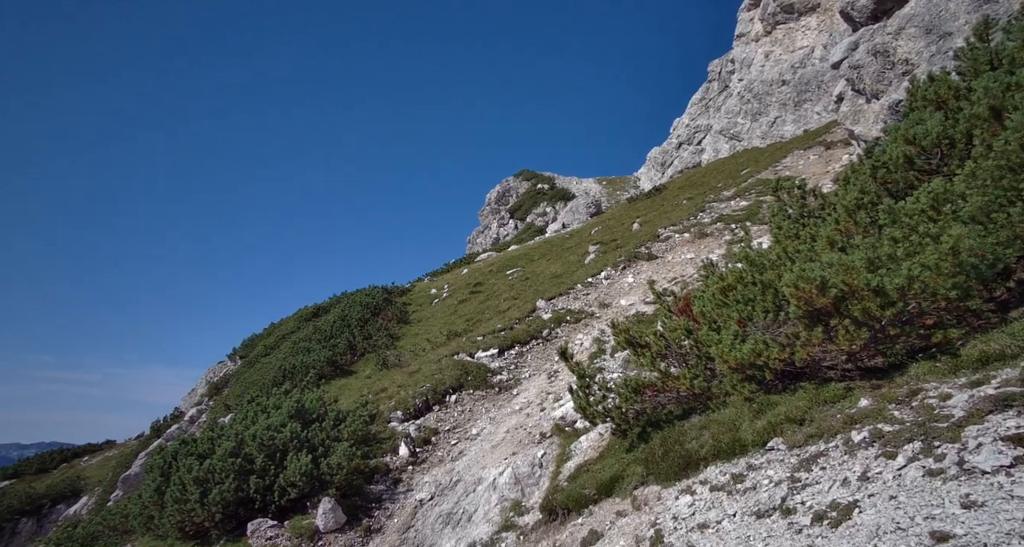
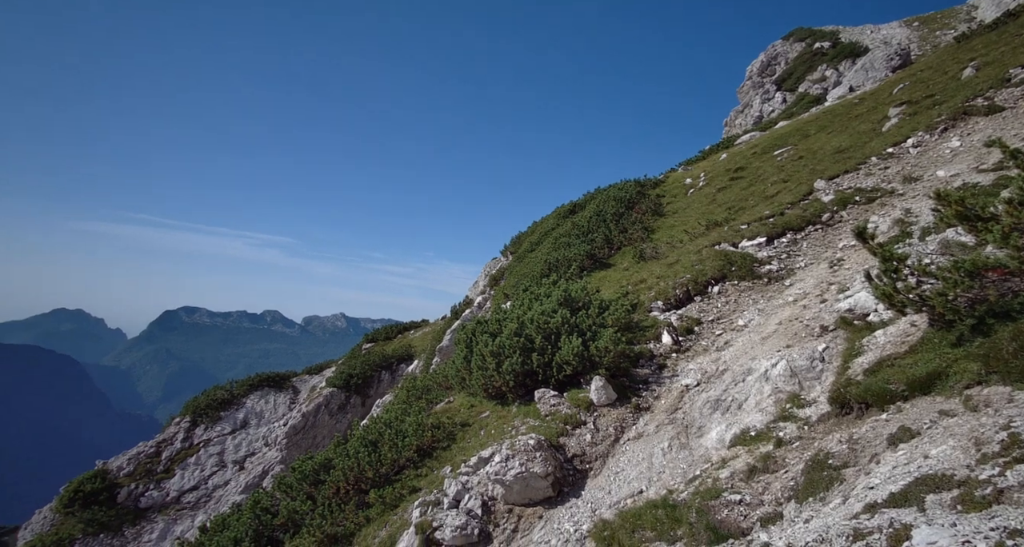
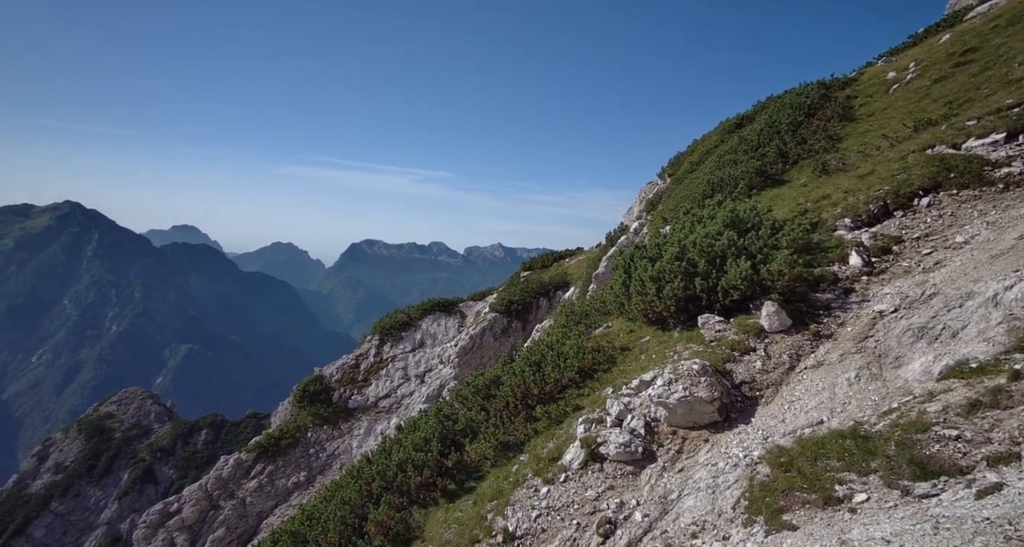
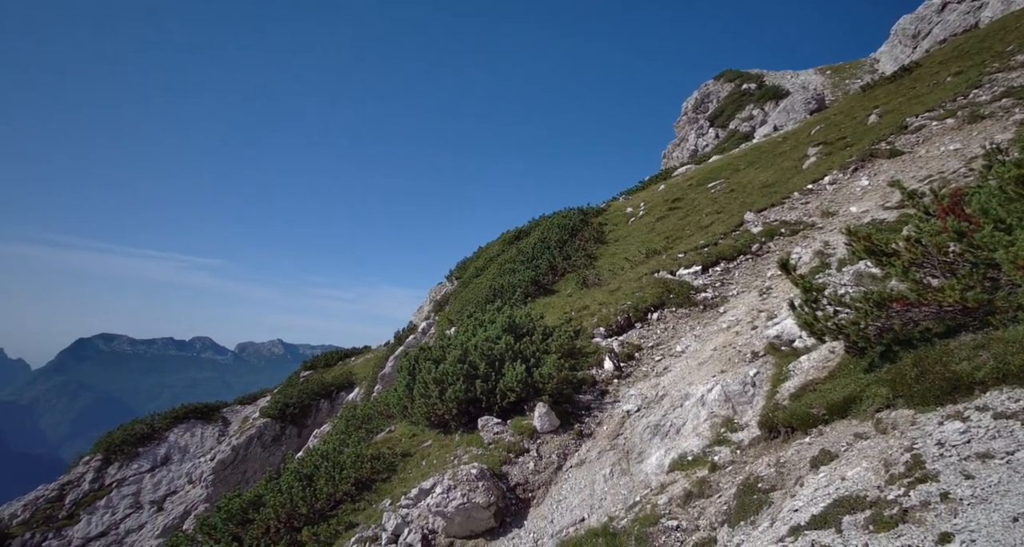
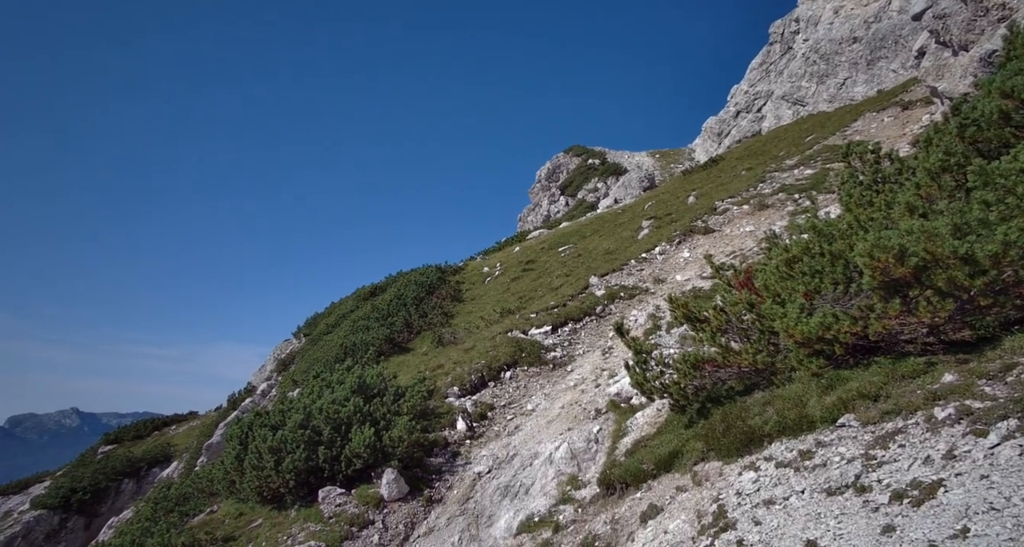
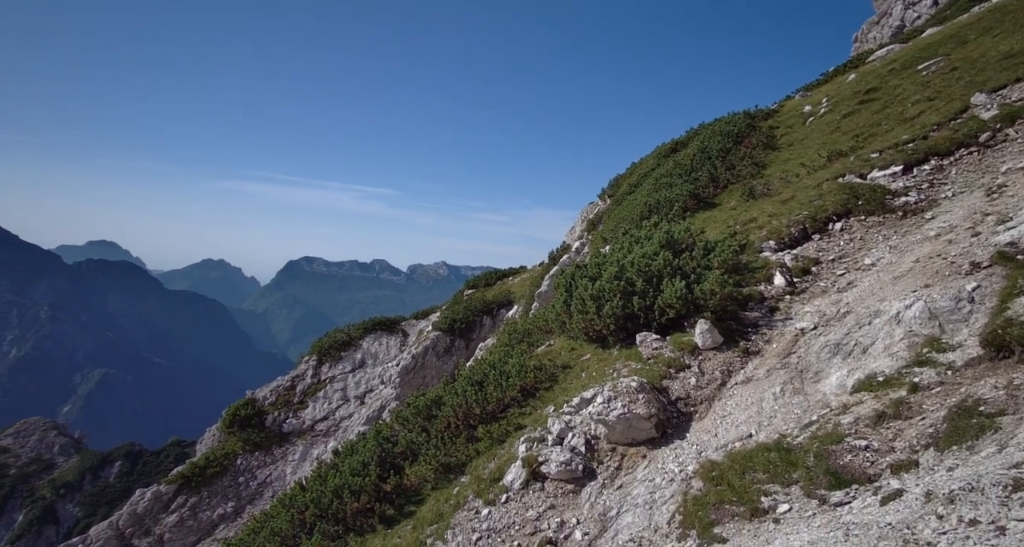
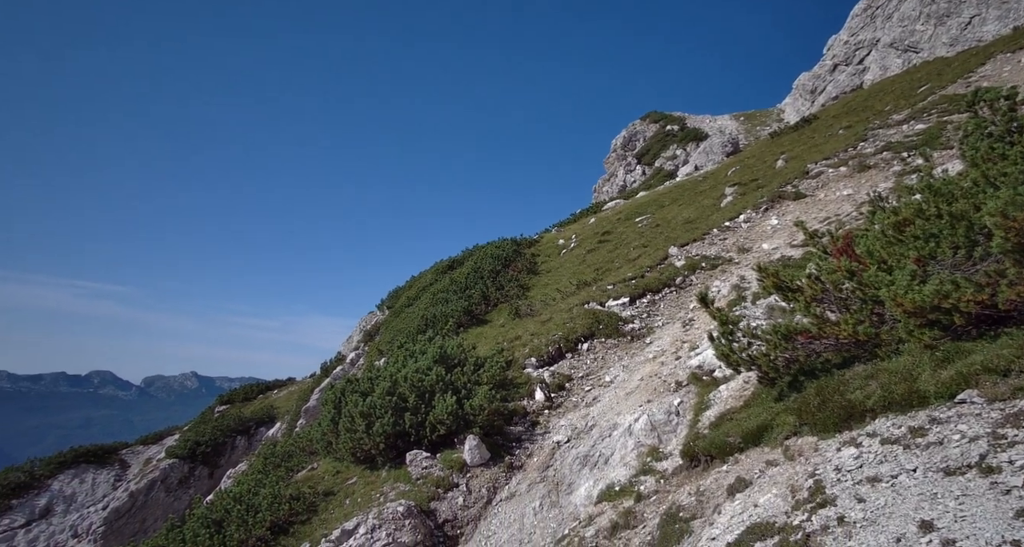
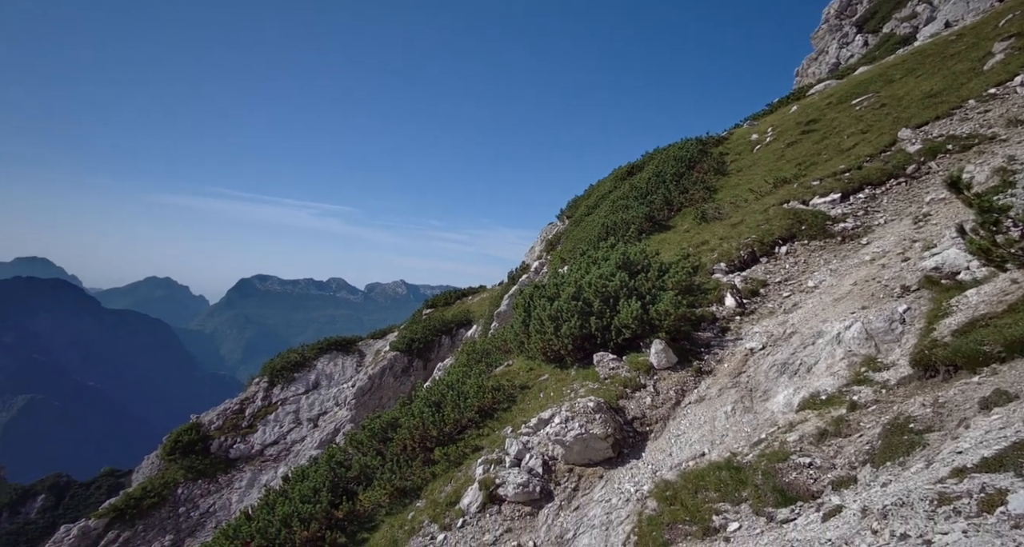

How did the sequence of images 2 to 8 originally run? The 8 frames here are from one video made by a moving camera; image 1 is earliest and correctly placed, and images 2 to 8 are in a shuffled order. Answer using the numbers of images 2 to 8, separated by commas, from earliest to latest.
5, 7, 4, 2, 8, 6, 3
